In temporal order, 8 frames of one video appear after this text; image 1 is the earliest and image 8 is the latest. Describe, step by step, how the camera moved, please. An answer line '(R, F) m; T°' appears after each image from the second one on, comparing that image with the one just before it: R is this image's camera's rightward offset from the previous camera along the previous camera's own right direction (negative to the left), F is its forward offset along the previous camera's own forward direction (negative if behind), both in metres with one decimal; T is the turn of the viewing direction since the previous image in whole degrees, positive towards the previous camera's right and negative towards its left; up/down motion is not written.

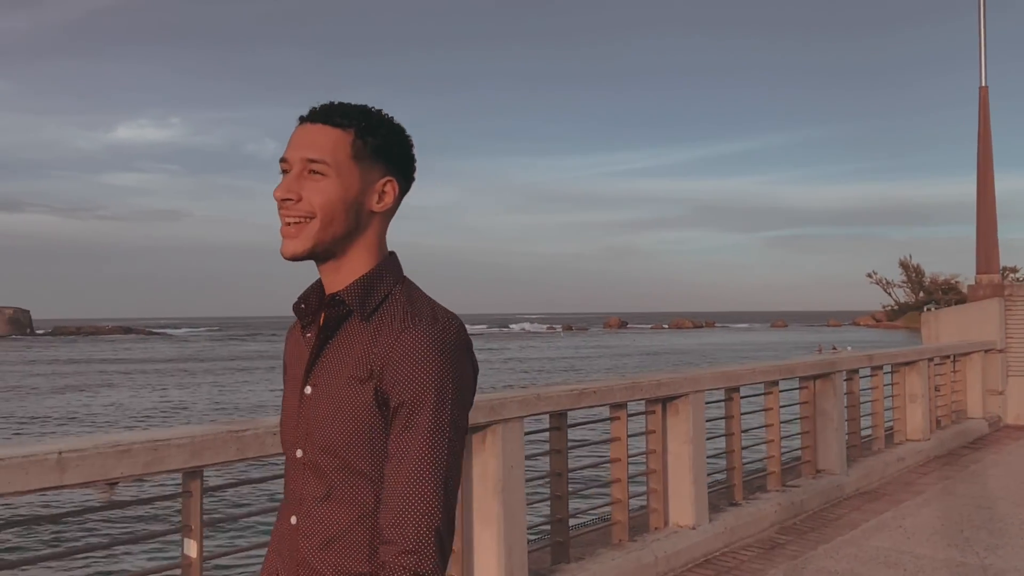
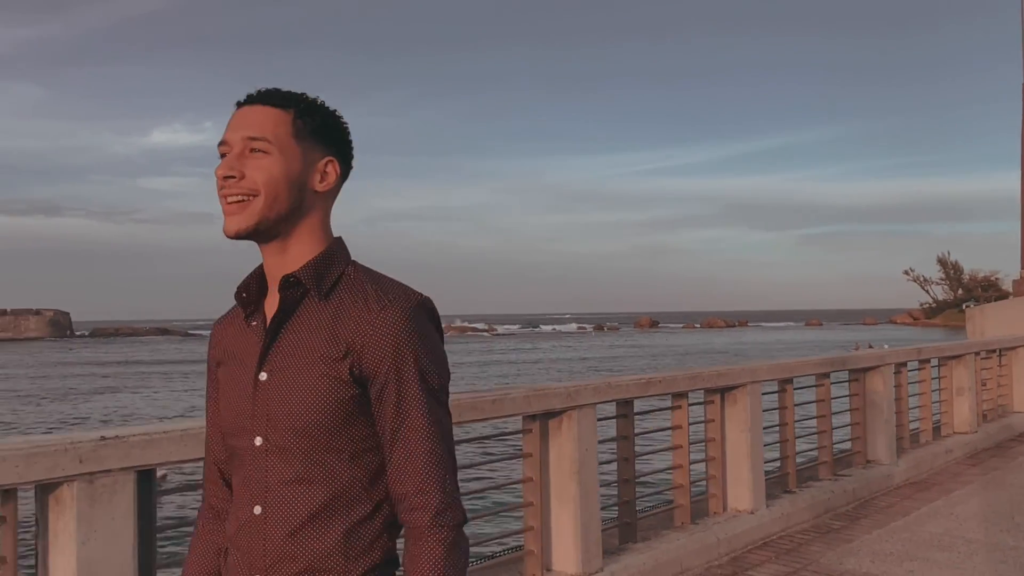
(-0.3, -0.3) m; -2°
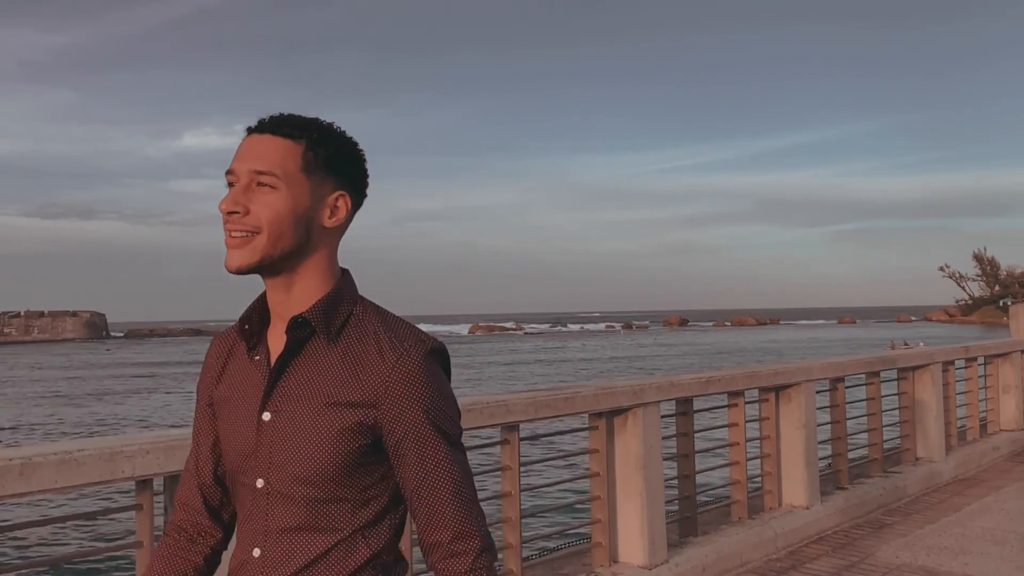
(-0.2, -0.2) m; -2°
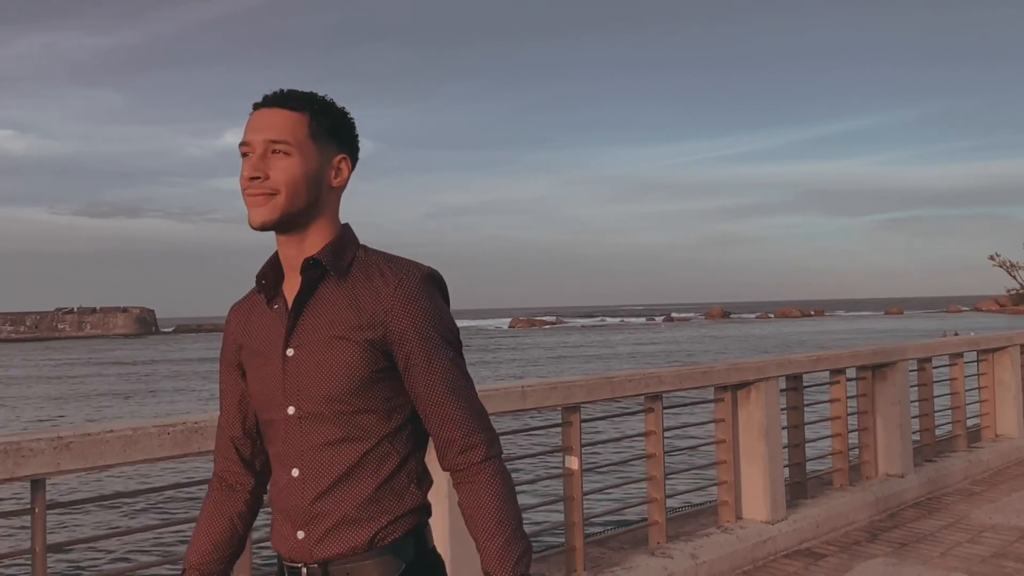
(-0.7, -0.7) m; -3°
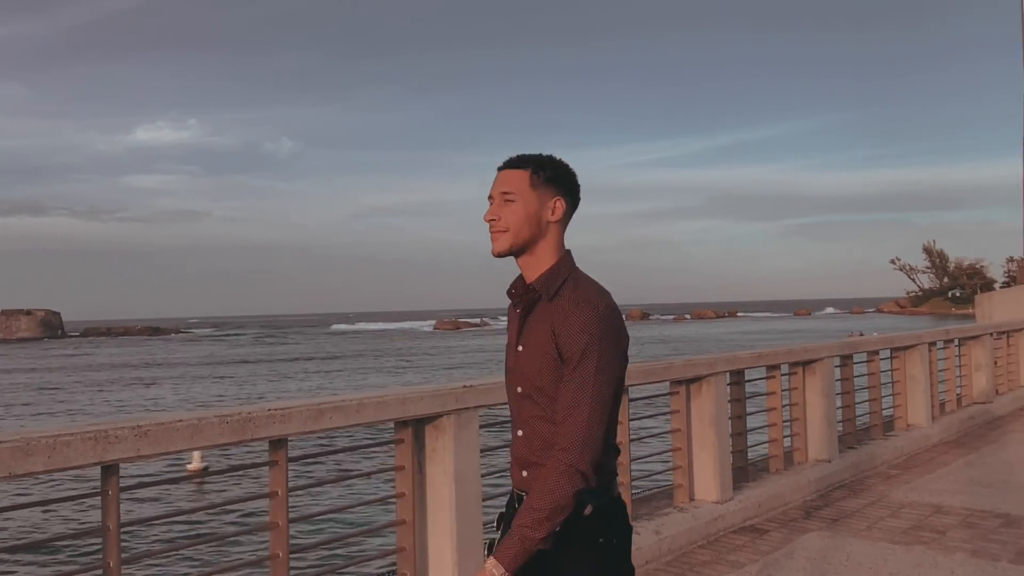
(-0.4, -0.5) m; +5°
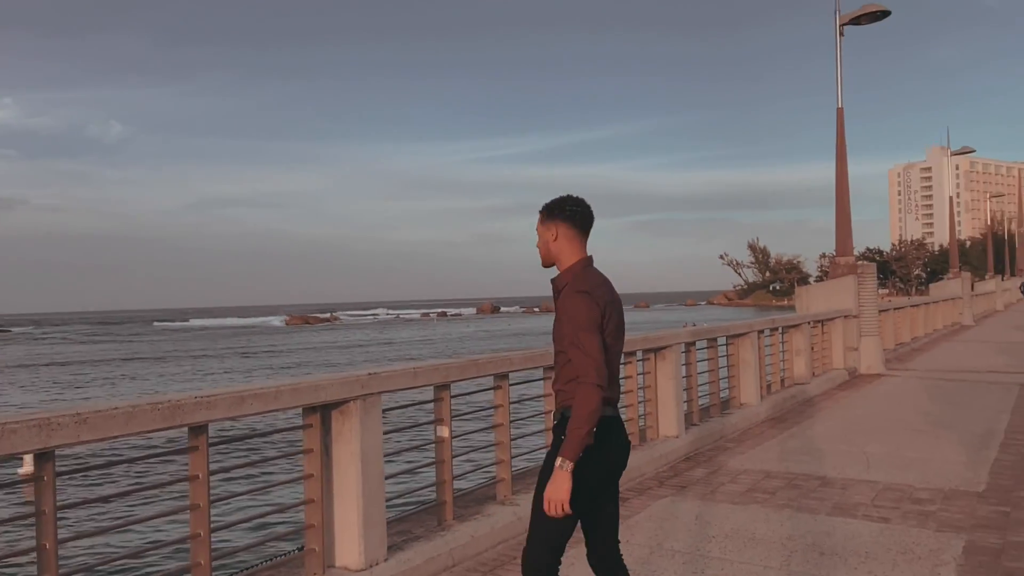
(-0.3, -0.4) m; +10°
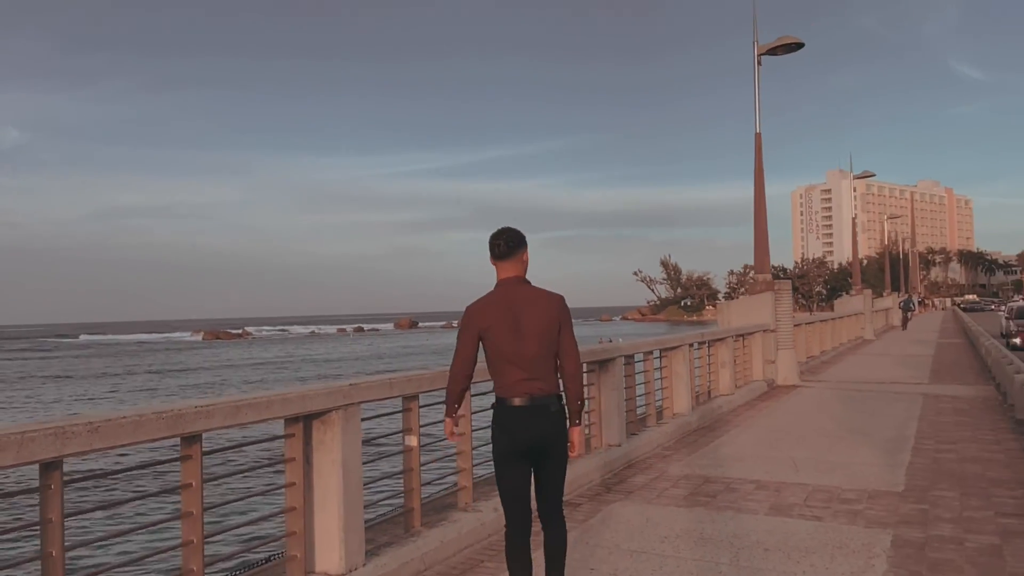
(-0.4, -0.2) m; +6°
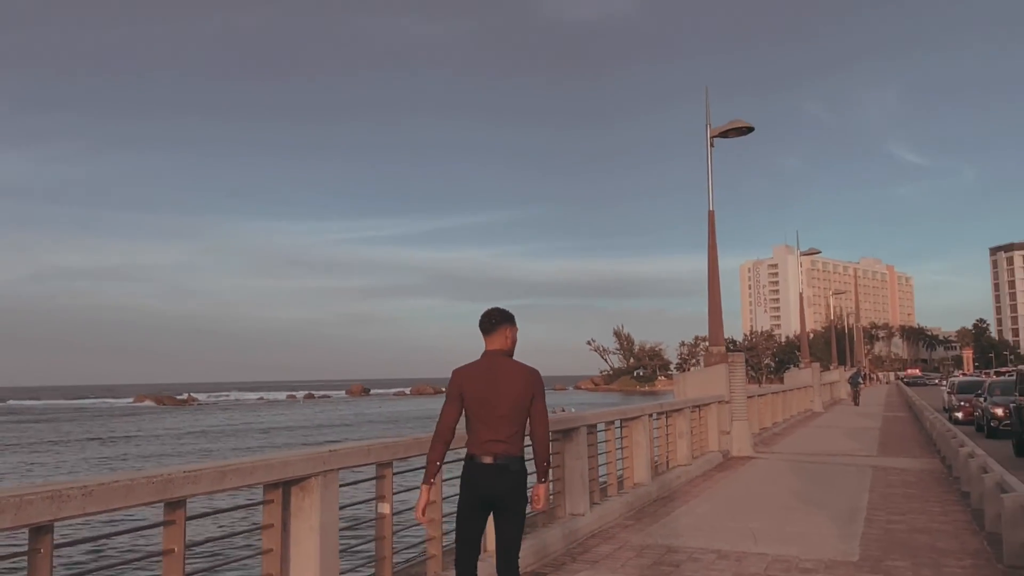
(-0.2, -0.2) m; +3°
